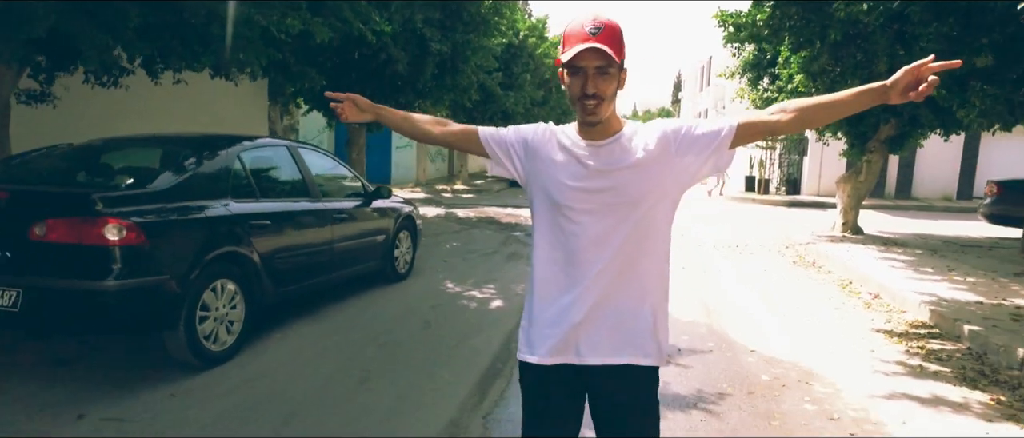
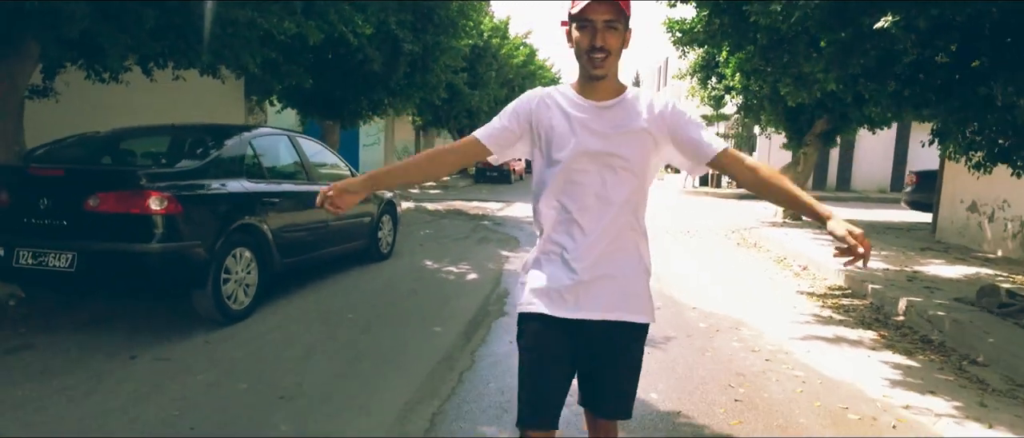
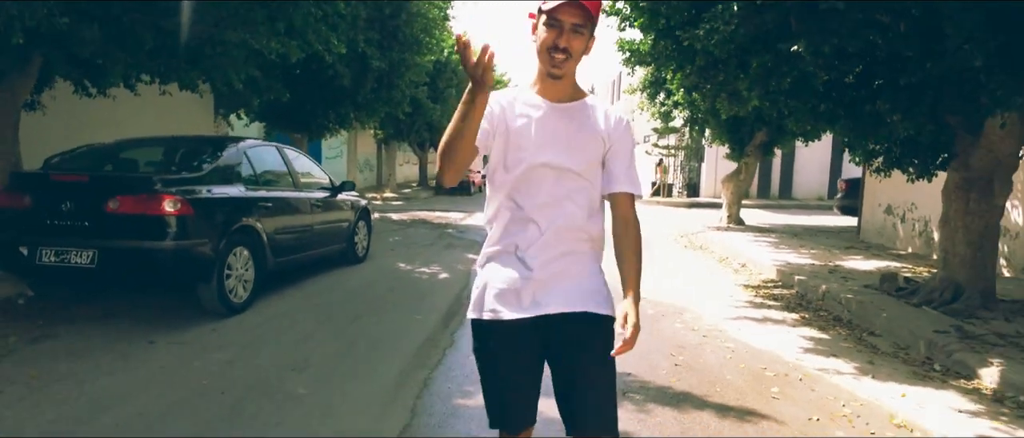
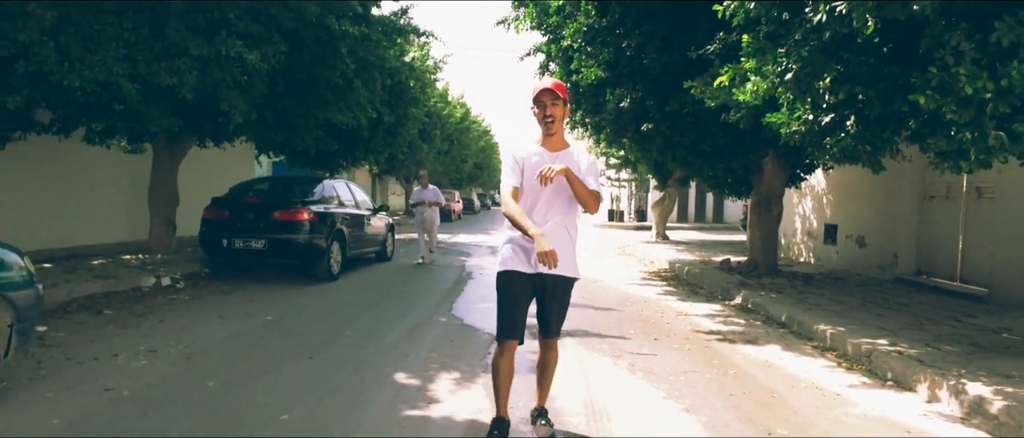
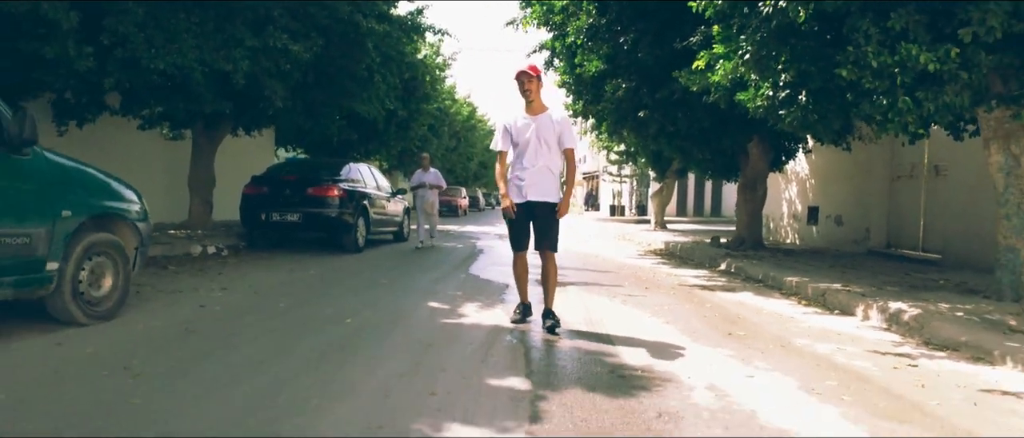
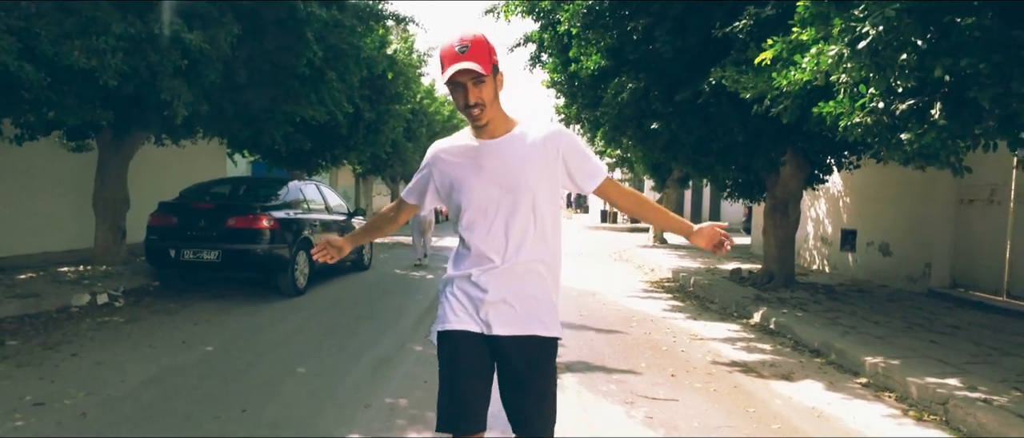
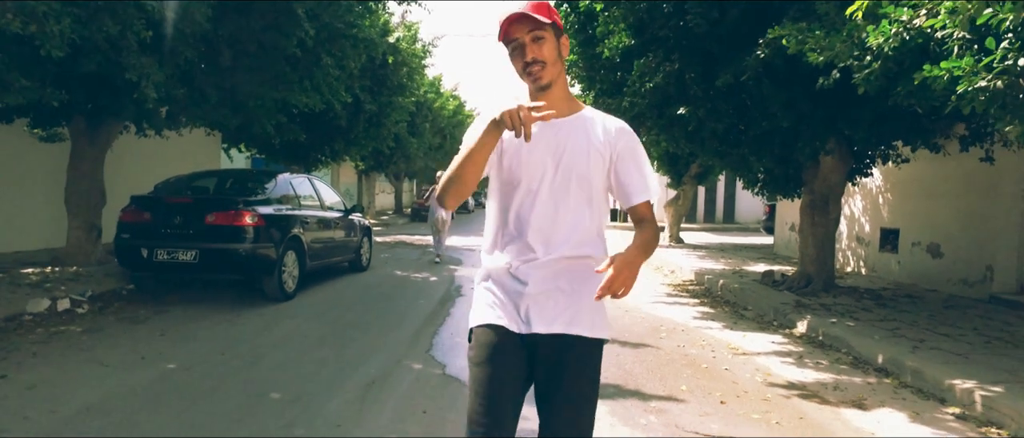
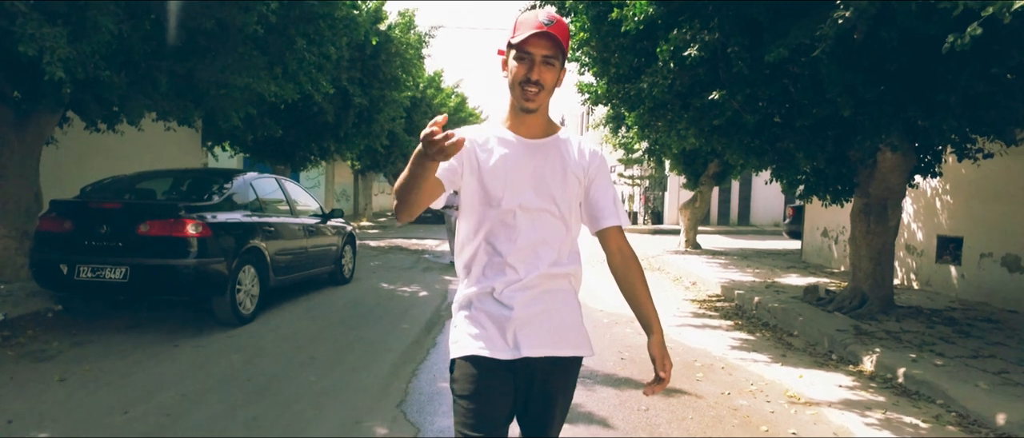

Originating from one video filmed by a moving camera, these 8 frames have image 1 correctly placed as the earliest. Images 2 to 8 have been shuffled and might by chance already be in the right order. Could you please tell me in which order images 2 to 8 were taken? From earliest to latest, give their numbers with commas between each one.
2, 3, 8, 7, 6, 4, 5
